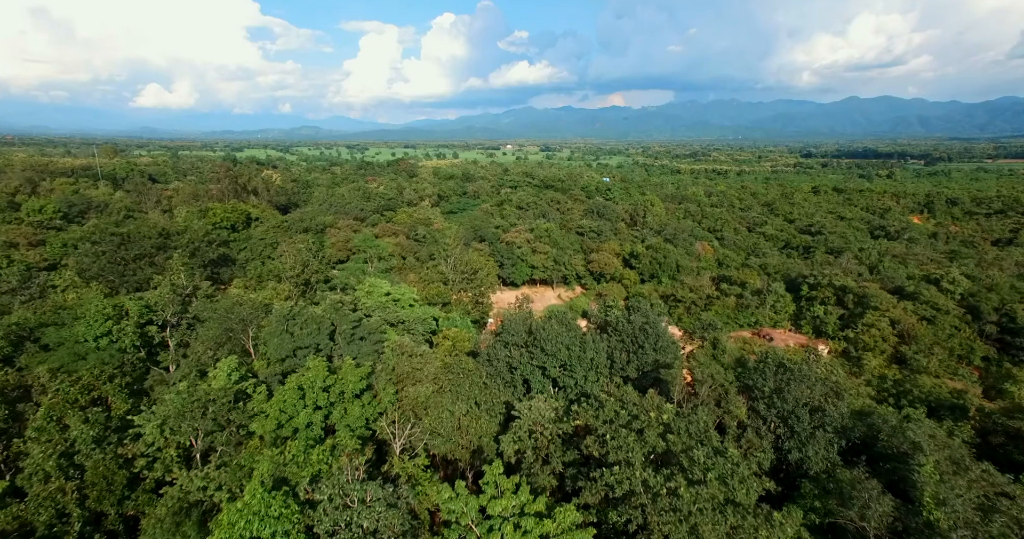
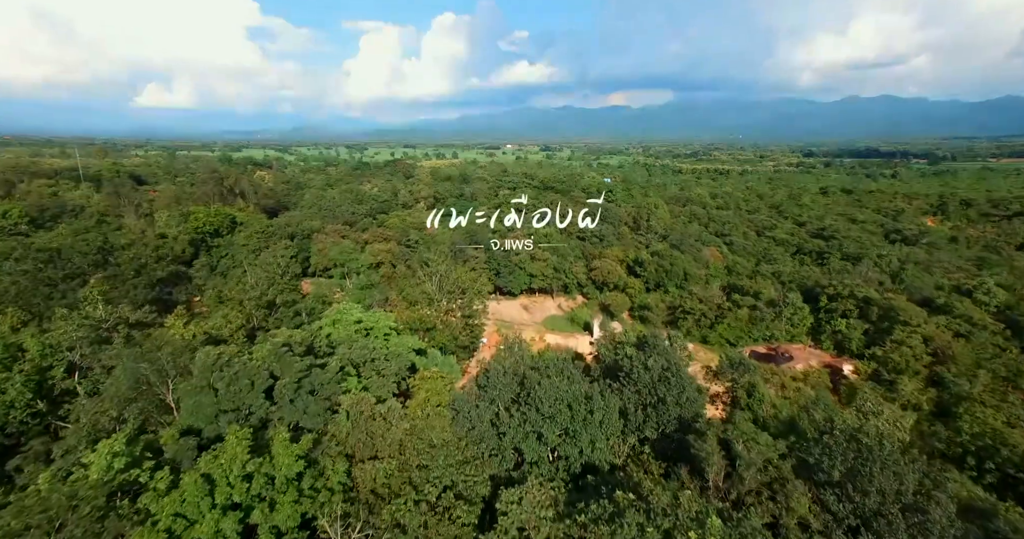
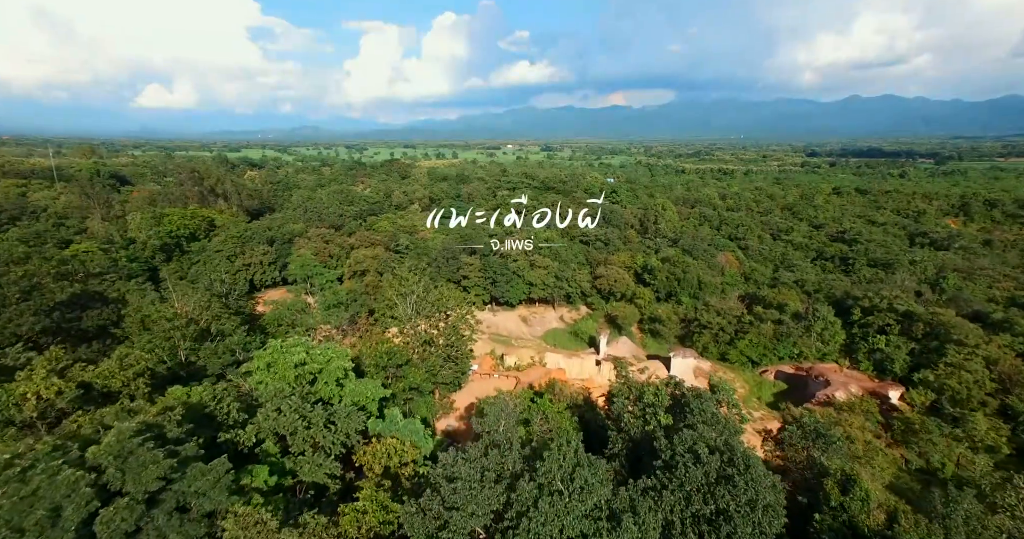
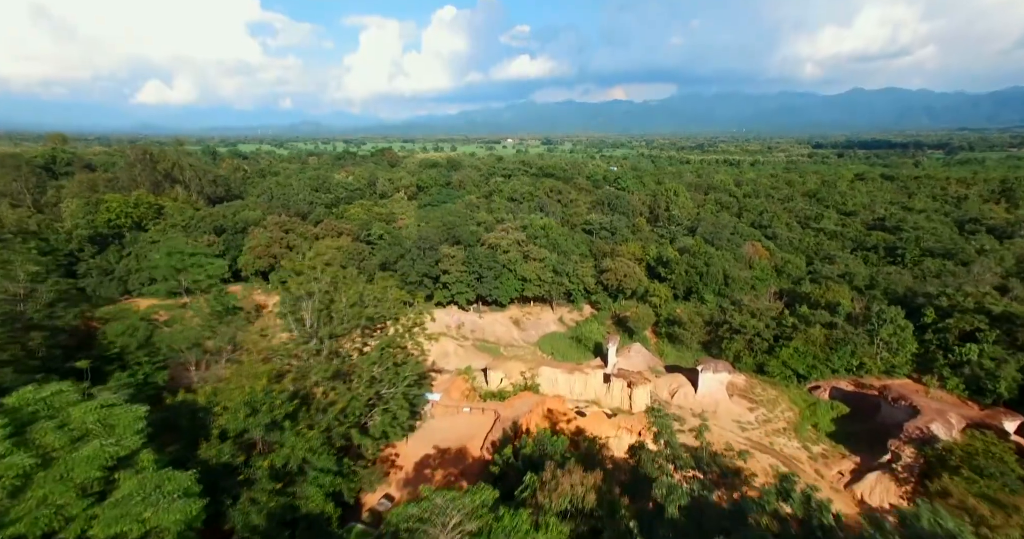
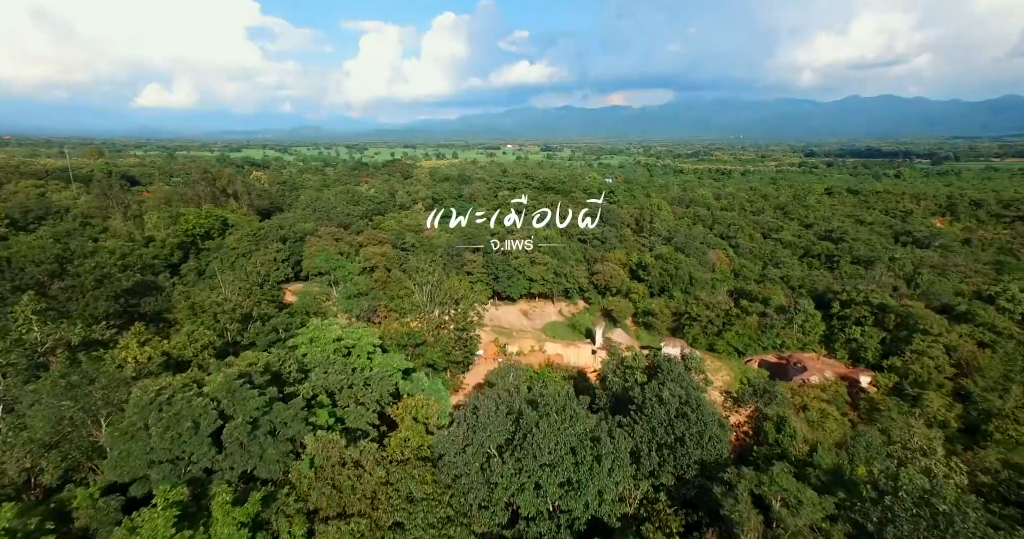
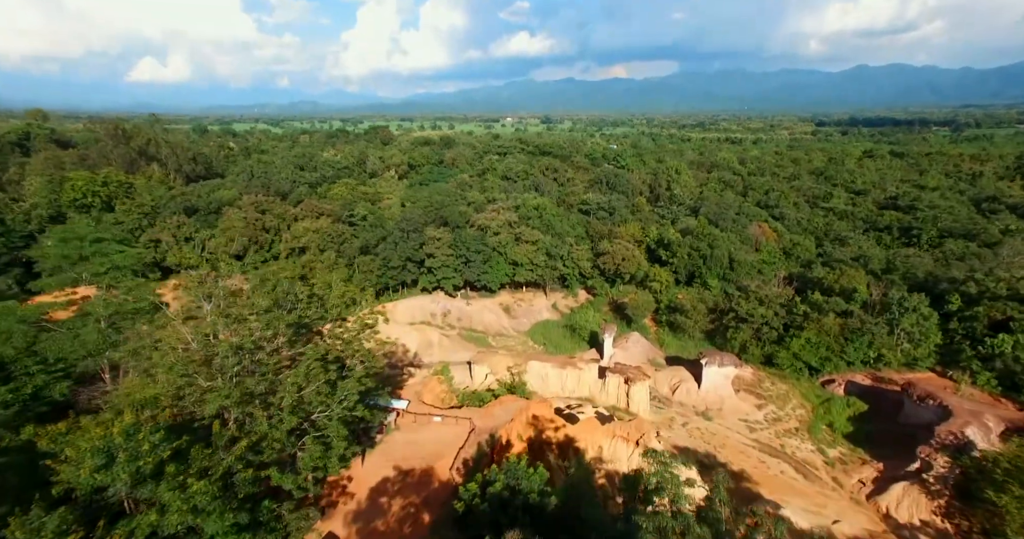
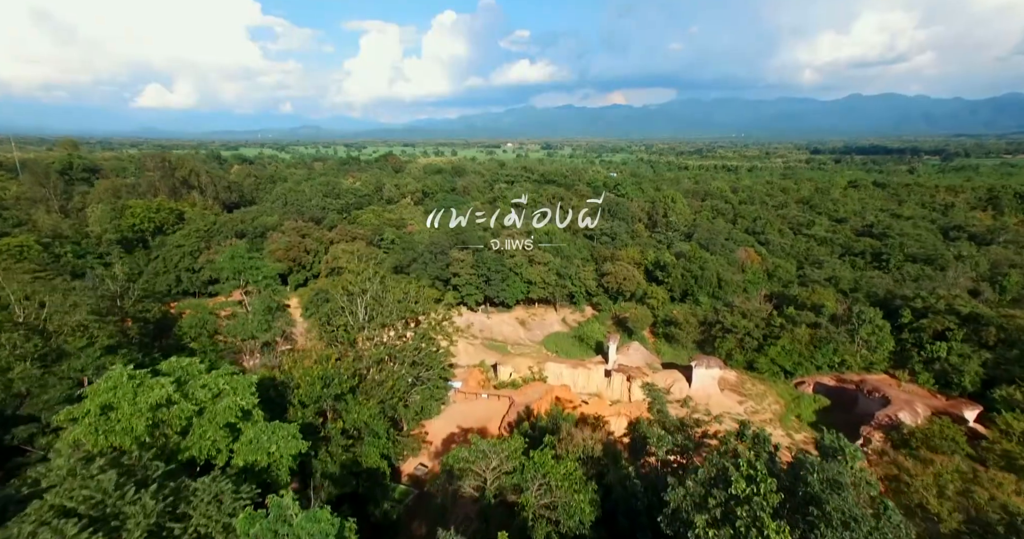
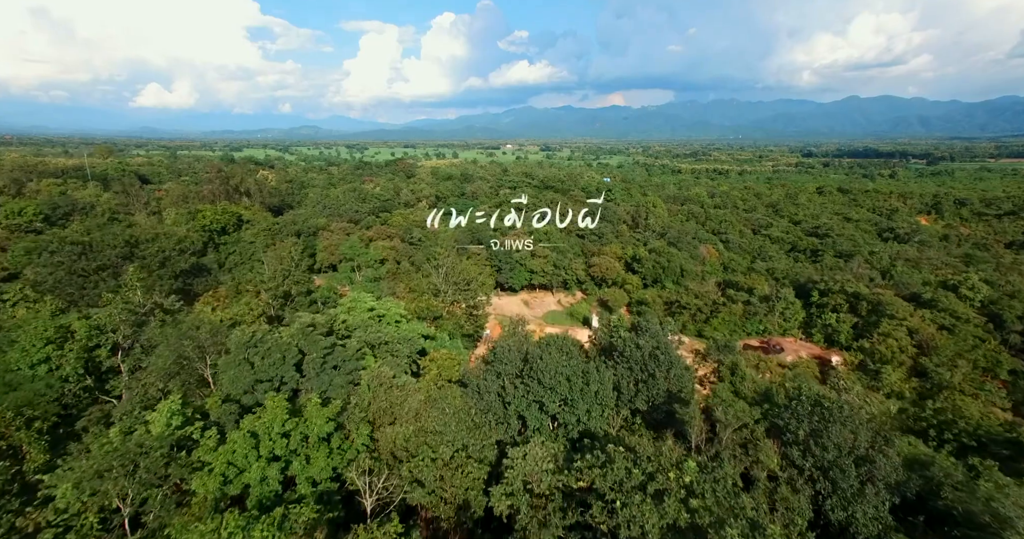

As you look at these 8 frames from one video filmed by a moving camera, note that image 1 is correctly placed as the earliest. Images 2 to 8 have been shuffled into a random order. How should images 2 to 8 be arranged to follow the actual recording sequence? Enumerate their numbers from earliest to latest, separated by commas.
8, 2, 5, 3, 7, 4, 6
